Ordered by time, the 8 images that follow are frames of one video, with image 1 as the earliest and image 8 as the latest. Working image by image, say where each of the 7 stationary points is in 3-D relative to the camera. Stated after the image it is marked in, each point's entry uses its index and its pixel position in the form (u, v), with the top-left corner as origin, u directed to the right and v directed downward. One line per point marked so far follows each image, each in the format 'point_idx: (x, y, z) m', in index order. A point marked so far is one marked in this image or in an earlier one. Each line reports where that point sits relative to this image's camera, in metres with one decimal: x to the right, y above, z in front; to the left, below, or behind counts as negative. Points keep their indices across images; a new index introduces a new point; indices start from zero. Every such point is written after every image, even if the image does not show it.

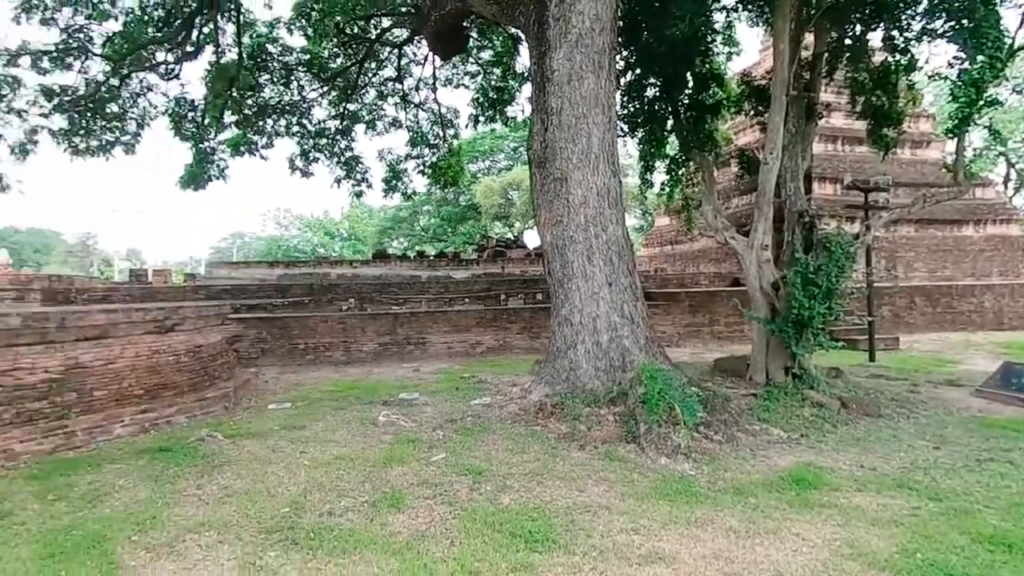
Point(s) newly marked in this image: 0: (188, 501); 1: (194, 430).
0: (-2.0, -1.3, +3.4) m
1: (-3.0, -1.3, +5.1) m
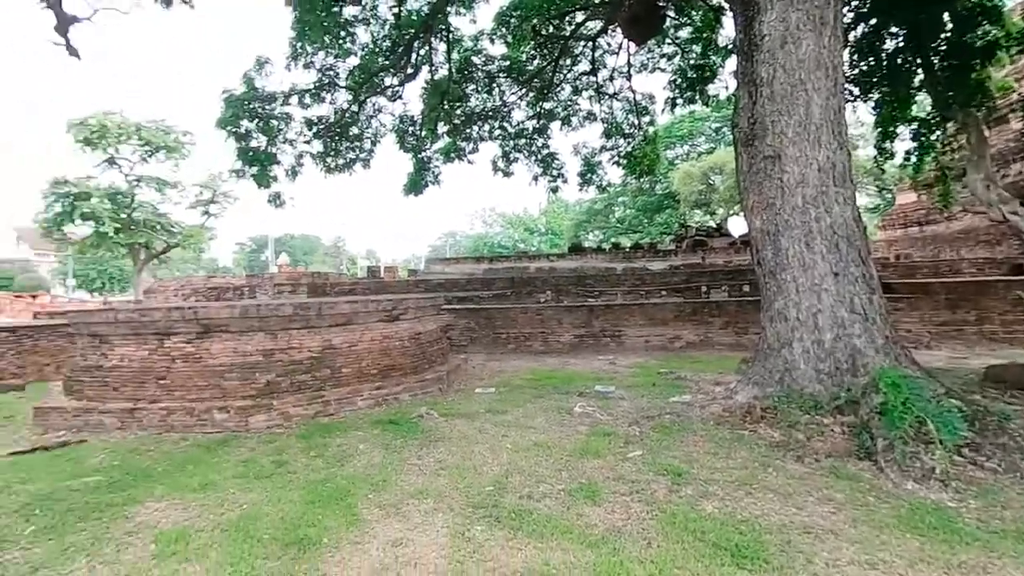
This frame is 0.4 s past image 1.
0: (-0.7, -1.3, +3.9) m
1: (-1.0, -1.3, +5.8) m
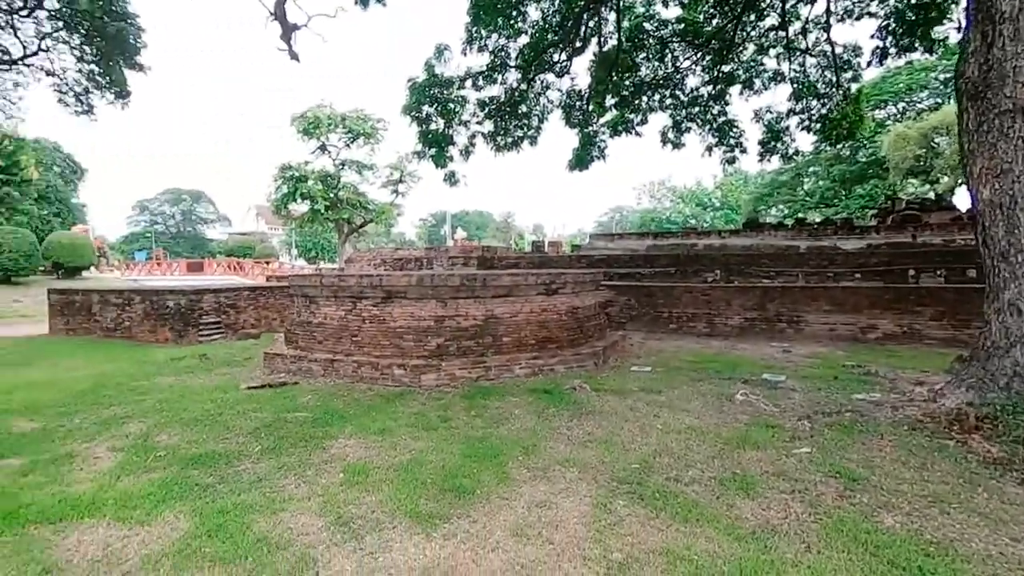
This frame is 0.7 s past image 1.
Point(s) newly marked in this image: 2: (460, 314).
0: (+0.4, -1.1, +4.0) m
1: (+0.6, -1.0, +5.9) m
2: (-0.6, -0.3, +6.0) m
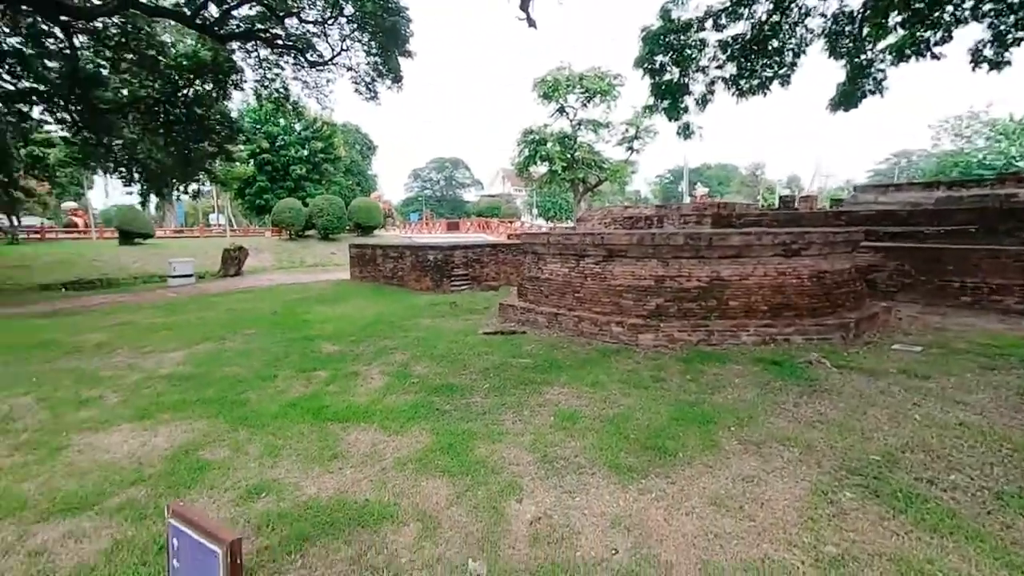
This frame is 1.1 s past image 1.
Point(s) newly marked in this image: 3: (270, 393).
0: (+1.8, -0.9, +3.7) m
1: (+2.9, -0.6, +5.3) m
2: (+1.8, +0.1, +5.7) m
3: (-1.9, -0.8, +4.2) m
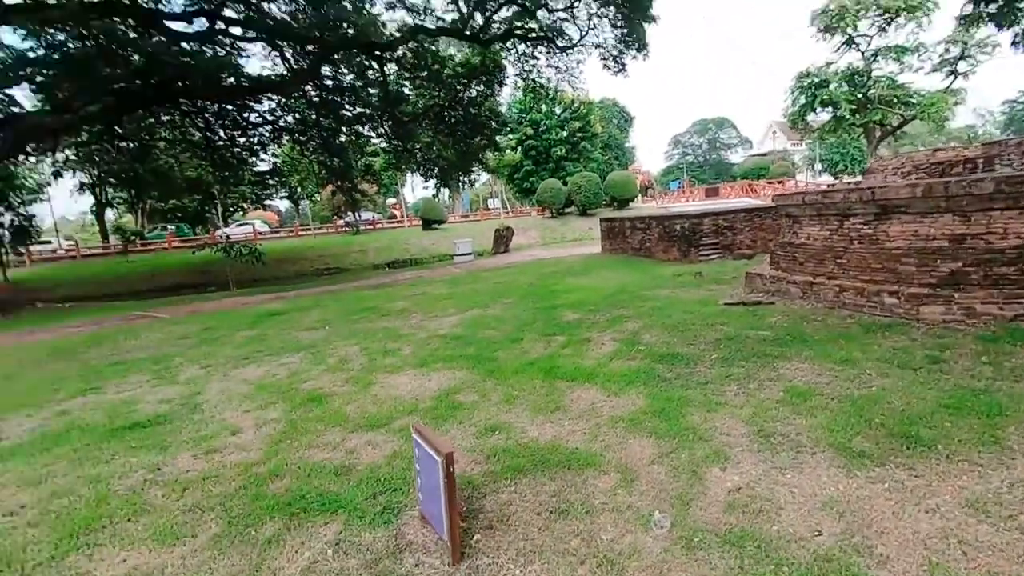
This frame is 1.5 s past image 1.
0: (+3.1, -0.6, +2.7) m
1: (+4.8, -0.3, +3.6) m
2: (+4.0, +0.5, +4.5) m
3: (0.0, -0.6, +4.9) m
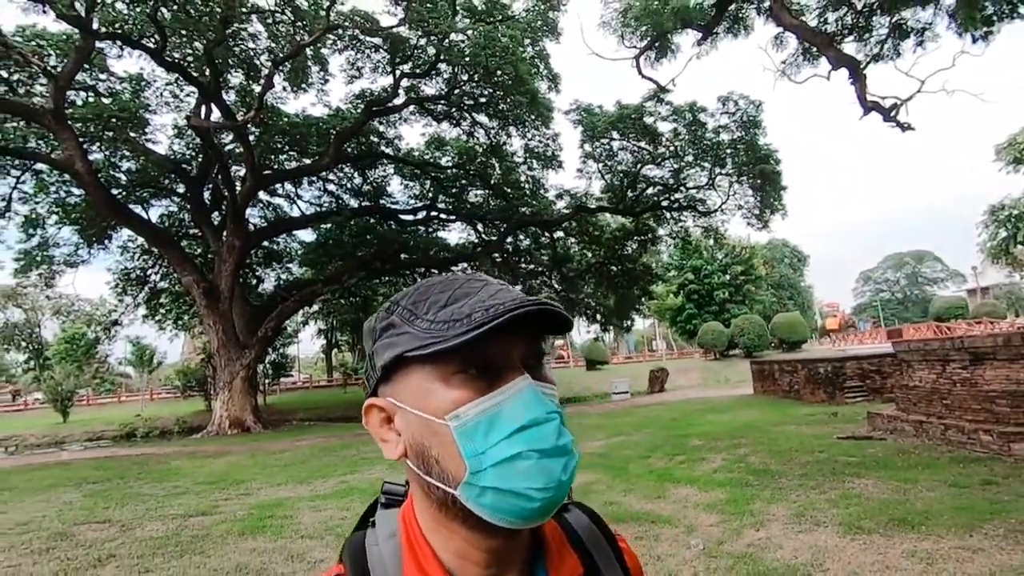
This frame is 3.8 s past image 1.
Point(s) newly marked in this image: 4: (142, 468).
0: (+3.8, -1.5, +3.4) m
1: (+5.7, -1.3, +3.8) m
2: (+5.2, -0.8, +5.0) m
3: (+1.5, -2.1, +6.3) m
4: (-5.7, -2.8, +8.4) m
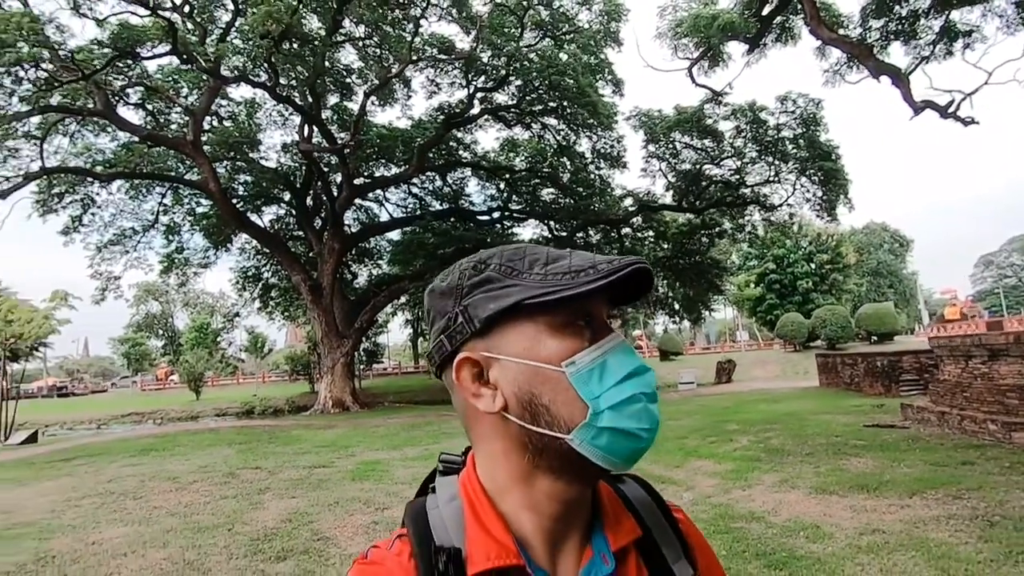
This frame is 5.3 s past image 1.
0: (+4.0, -1.5, +4.0) m
1: (+5.9, -1.4, +4.2) m
2: (+5.7, -0.9, +5.5) m
3: (+2.2, -2.1, +7.3) m
4: (-4.6, -2.8, +10.4) m
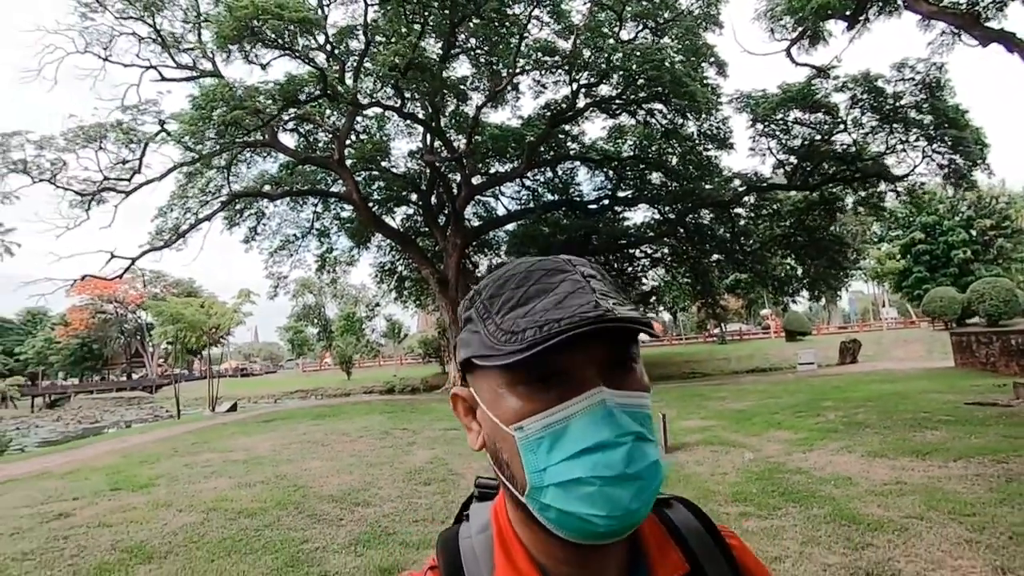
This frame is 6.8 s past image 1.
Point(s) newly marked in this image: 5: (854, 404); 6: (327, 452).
0: (+4.7, -1.4, +4.3) m
1: (+6.6, -1.2, +4.0) m
2: (+6.6, -0.6, +5.3) m
3: (+3.7, -1.9, +7.9) m
4: (-2.3, -2.7, +12.5) m
5: (+5.2, -1.8, +8.2) m
6: (-2.6, -2.2, +7.5) m
